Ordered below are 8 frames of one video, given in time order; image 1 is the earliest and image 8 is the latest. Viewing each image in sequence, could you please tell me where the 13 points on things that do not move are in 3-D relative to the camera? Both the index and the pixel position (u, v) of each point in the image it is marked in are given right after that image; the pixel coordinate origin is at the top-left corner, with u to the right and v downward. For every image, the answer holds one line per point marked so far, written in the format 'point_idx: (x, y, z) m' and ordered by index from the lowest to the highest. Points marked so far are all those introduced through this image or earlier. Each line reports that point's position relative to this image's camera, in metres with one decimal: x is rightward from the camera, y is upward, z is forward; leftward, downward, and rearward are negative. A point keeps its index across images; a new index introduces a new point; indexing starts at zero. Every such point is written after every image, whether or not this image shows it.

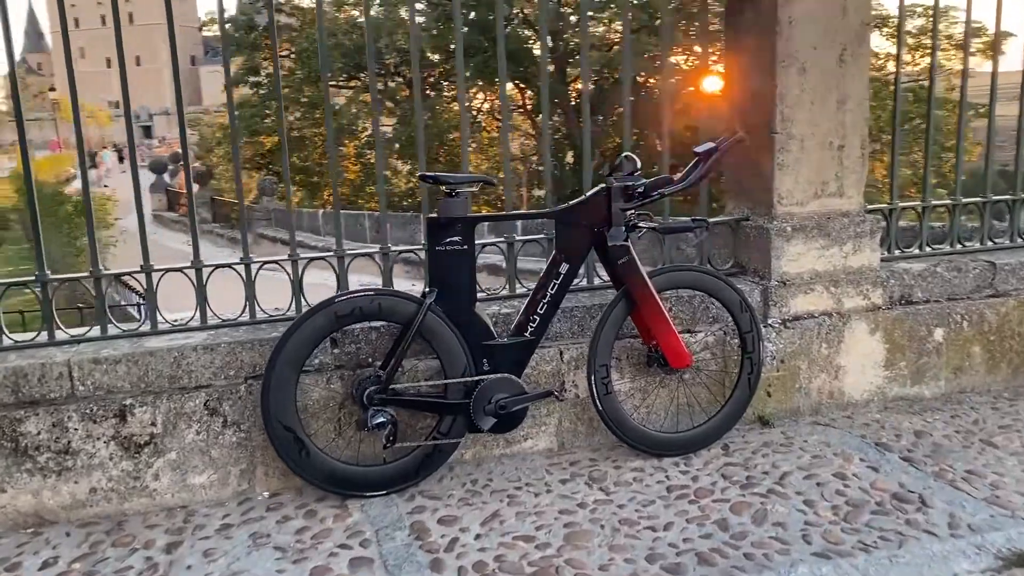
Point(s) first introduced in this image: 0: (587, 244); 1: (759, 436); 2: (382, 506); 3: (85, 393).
0: (+0.3, +0.2, +3.5) m
1: (+1.1, -0.7, +3.9) m
2: (-0.5, -0.8, +3.3) m
3: (-1.6, -0.4, +3.3) m
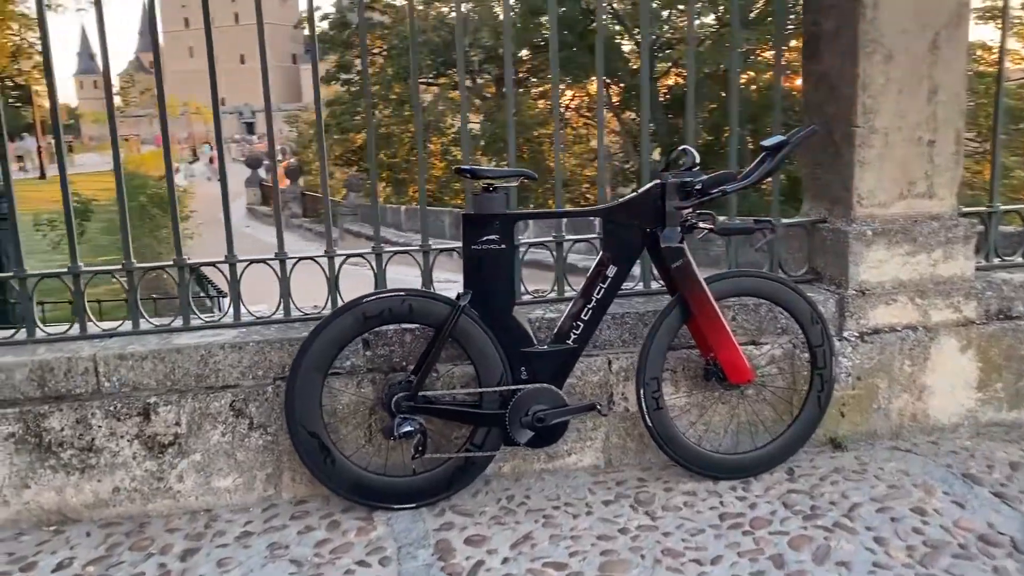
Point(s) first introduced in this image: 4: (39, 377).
0: (+0.5, +0.2, +3.2) m
1: (+1.3, -0.7, +3.5) m
2: (-0.4, -0.8, +3.1) m
3: (-1.4, -0.4, +3.2) m
4: (-1.7, -0.3, +3.1) m
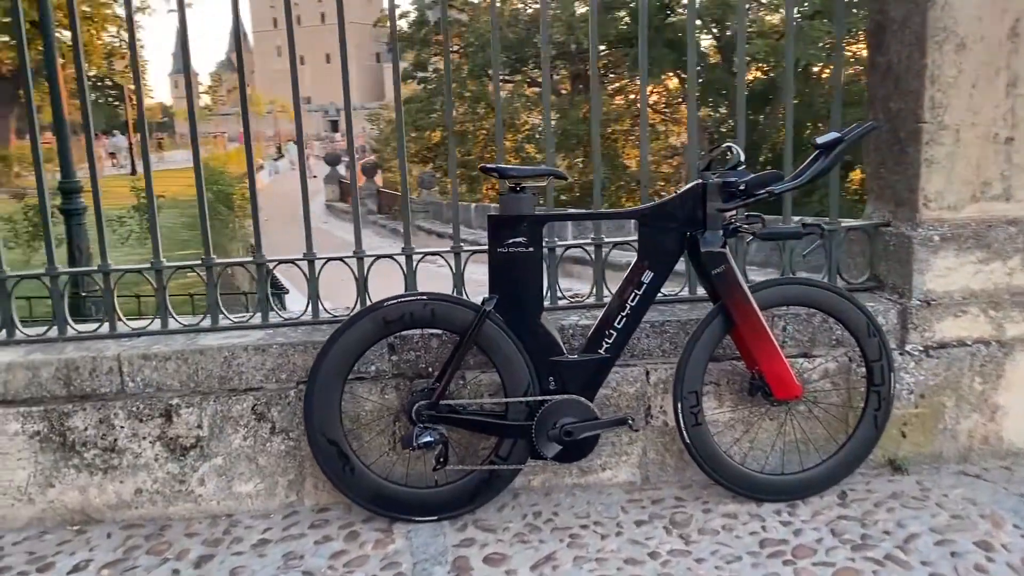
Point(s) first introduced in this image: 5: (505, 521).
0: (+0.6, +0.1, +3.0) m
1: (+1.4, -0.7, +3.3) m
2: (-0.3, -0.8, +3.0) m
3: (-1.3, -0.4, +3.1) m
4: (-1.6, -0.3, +3.1) m
5: (0.0, -0.8, +3.1) m
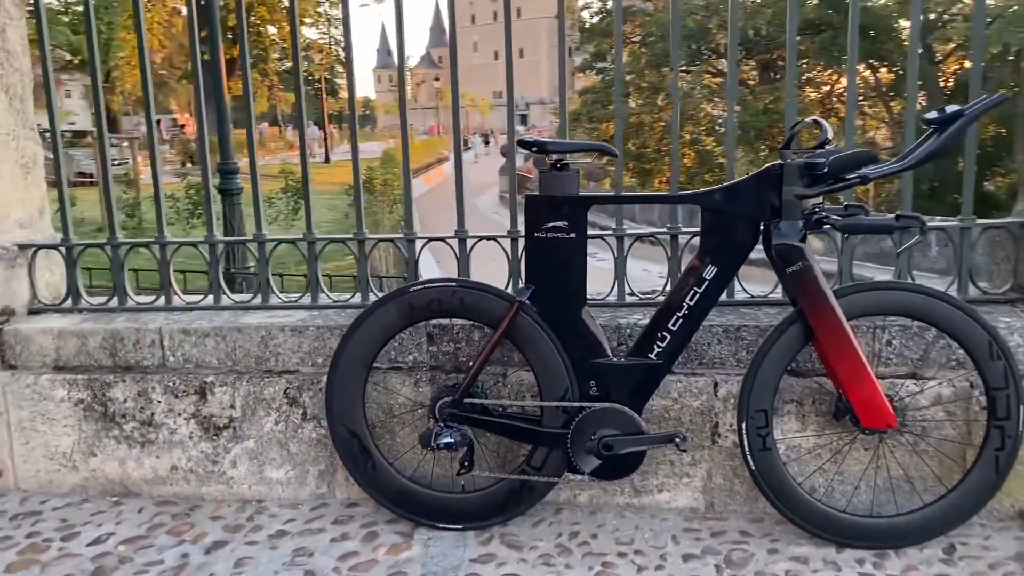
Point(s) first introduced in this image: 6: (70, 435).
0: (+0.7, +0.1, +2.5) m
1: (+1.5, -0.8, +2.6) m
2: (-0.2, -0.8, +2.7) m
3: (-1.2, -0.3, +3.1) m
4: (-1.4, -0.2, +3.1) m
5: (+0.1, -0.8, +2.7) m
6: (-1.5, -0.5, +3.1) m
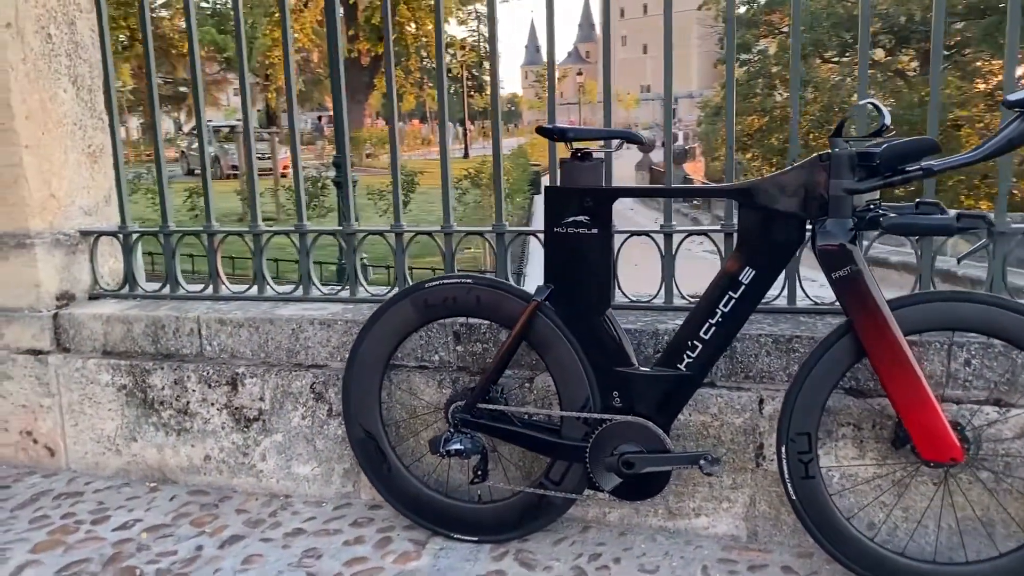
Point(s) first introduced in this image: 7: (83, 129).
0: (+0.7, +0.1, +2.2) m
1: (+1.5, -0.8, +2.2) m
2: (-0.1, -0.8, +2.6) m
3: (-1.0, -0.2, +3.1) m
4: (-1.3, -0.2, +3.1) m
5: (+0.1, -0.8, +2.5) m
6: (-1.4, -0.5, +3.1) m
7: (-1.7, +0.6, +3.4) m
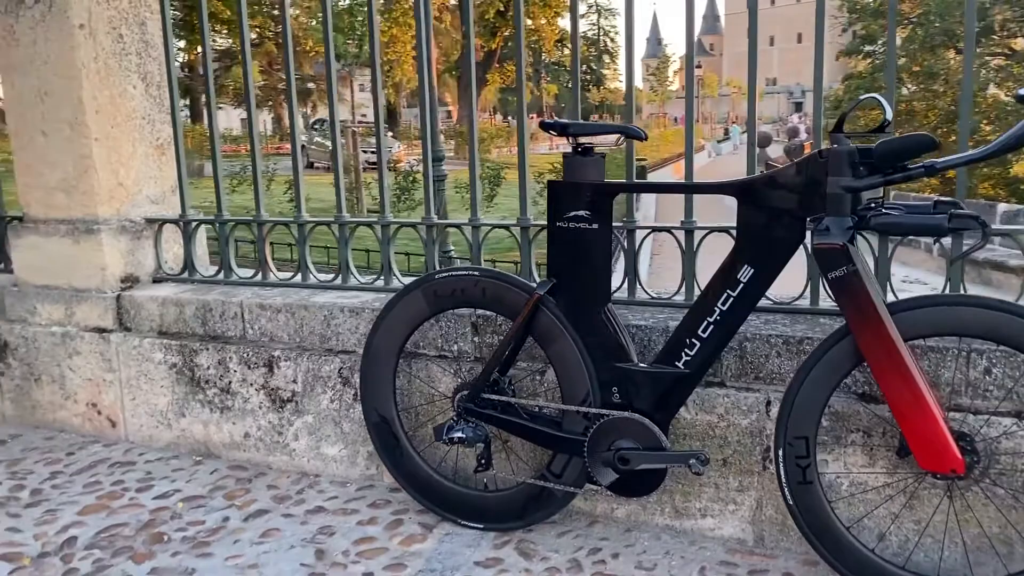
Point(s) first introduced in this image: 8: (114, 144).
0: (+0.7, +0.1, +2.2) m
1: (+1.5, -0.8, +2.1) m
2: (-0.1, -0.8, +2.6) m
3: (-0.9, -0.2, +3.2) m
4: (-1.2, -0.1, +3.3) m
5: (+0.1, -0.8, +2.6) m
6: (-1.3, -0.4, +3.4) m
7: (-1.5, +0.7, +3.7) m
8: (-1.6, +0.6, +3.5) m
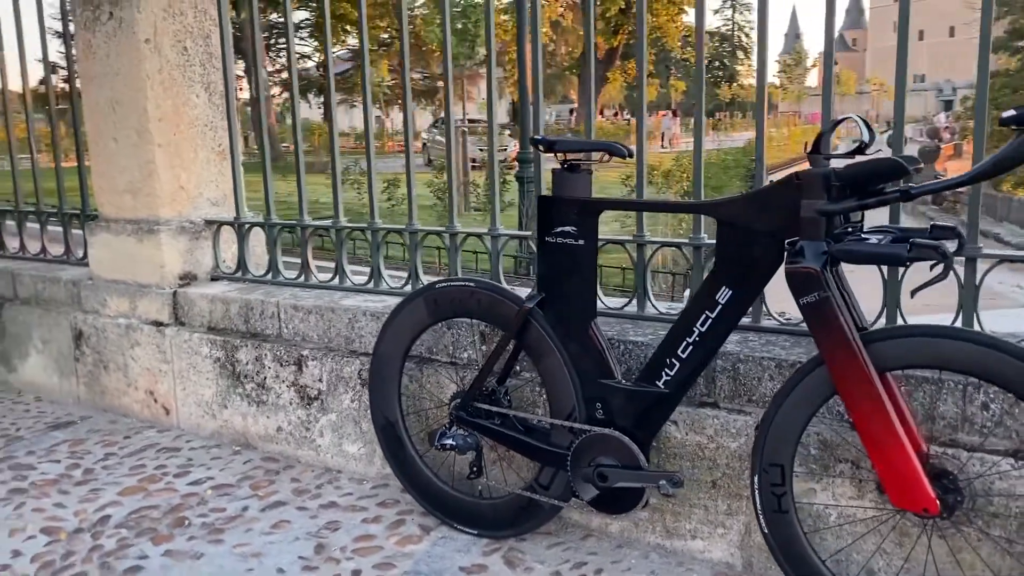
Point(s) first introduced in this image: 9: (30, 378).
0: (+0.6, +0.1, +2.1) m
1: (+1.3, -0.9, +1.9) m
2: (-0.2, -0.8, +2.7) m
3: (-0.9, -0.2, +3.4) m
4: (-1.1, -0.1, +3.5) m
5: (+0.1, -0.8, +2.6) m
6: (-1.2, -0.4, +3.6) m
7: (-1.3, +0.7, +3.9) m
8: (-1.4, +0.6, +3.8) m
9: (-2.3, -0.4, +4.3) m
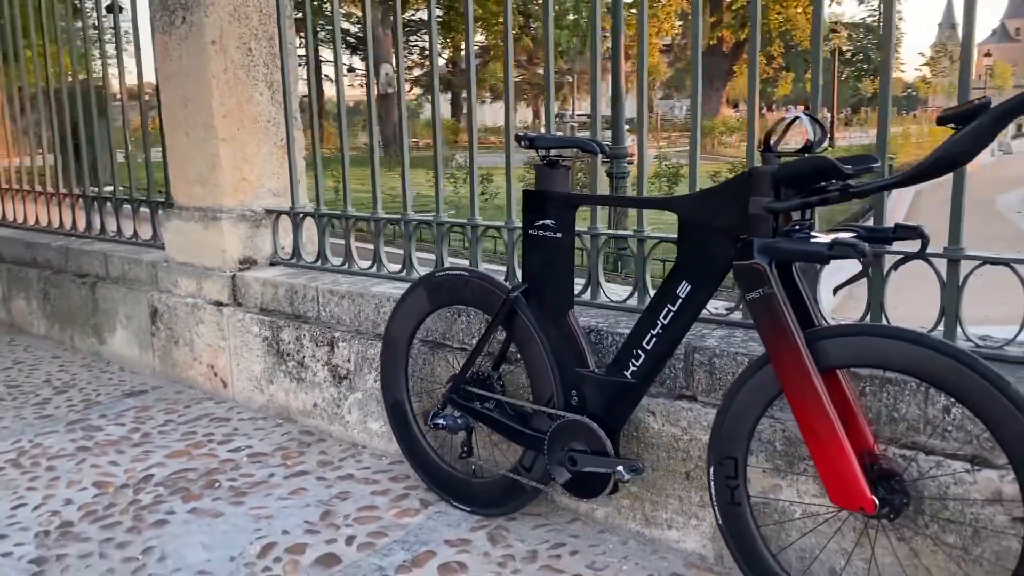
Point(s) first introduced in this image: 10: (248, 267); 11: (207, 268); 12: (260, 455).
0: (+0.5, +0.1, +2.2) m
1: (+1.2, -0.9, +1.9) m
2: (-0.2, -0.8, +2.8) m
3: (-0.8, -0.1, +3.6) m
4: (-0.9, 0.0, +3.8) m
5: (0.0, -0.8, +2.7) m
6: (-1.1, -0.3, +3.9) m
7: (-1.1, +0.8, +4.2) m
8: (-1.3, +0.7, +4.1) m
9: (-2.1, -0.3, +4.7) m
10: (-1.2, +0.1, +4.1) m
11: (-1.4, +0.1, +4.2) m
12: (-1.0, -0.7, +3.5) m
